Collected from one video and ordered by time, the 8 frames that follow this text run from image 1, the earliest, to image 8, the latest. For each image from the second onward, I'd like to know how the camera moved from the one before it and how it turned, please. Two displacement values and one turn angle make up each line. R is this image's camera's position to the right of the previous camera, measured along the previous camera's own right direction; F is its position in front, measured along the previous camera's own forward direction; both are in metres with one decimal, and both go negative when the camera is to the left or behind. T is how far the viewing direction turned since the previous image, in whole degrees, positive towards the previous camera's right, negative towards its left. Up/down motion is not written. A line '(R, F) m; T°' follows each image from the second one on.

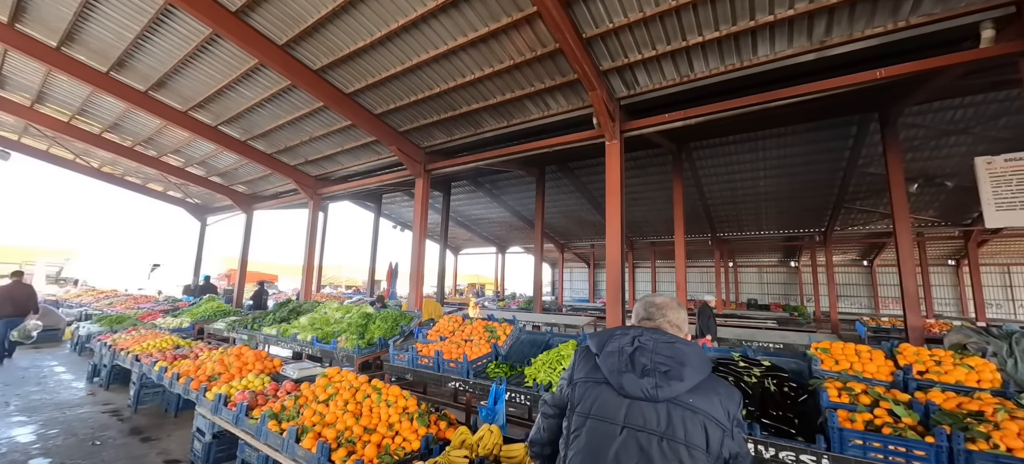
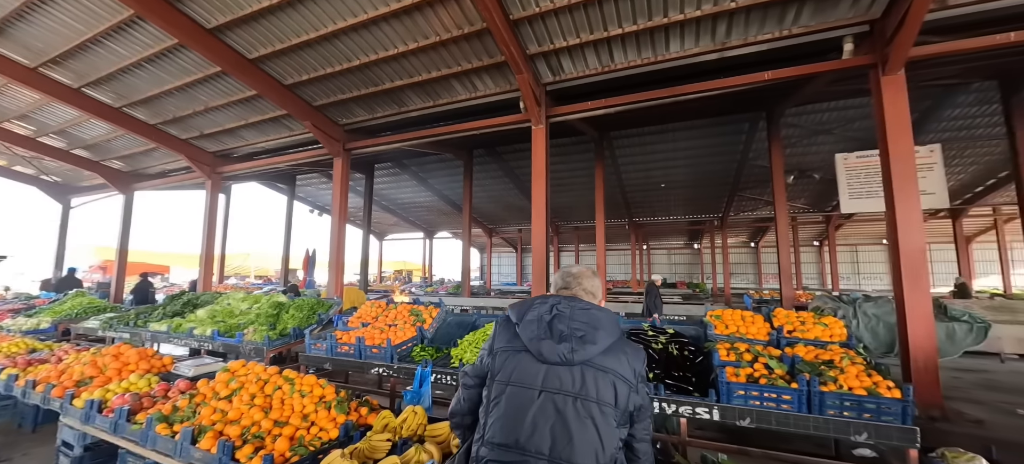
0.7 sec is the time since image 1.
(+0.2, 0.0) m; +10°
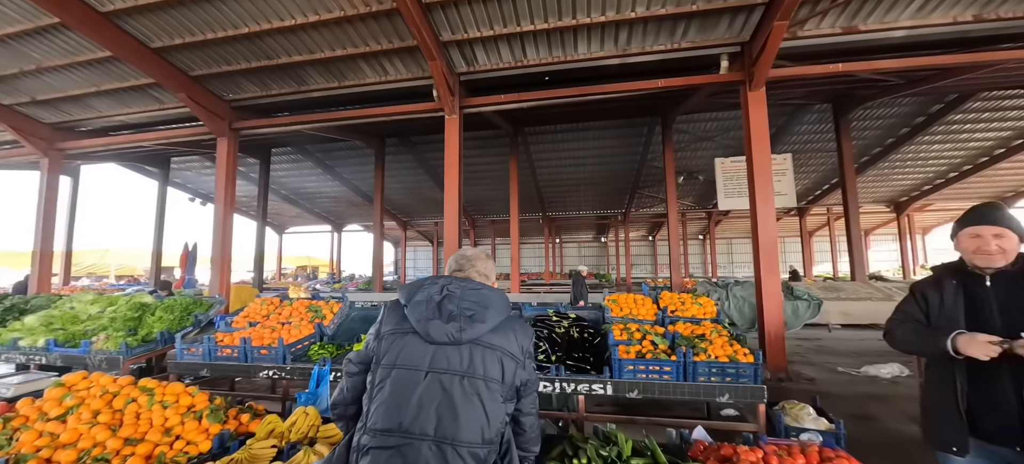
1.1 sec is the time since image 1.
(+0.2, 0.0) m; +11°
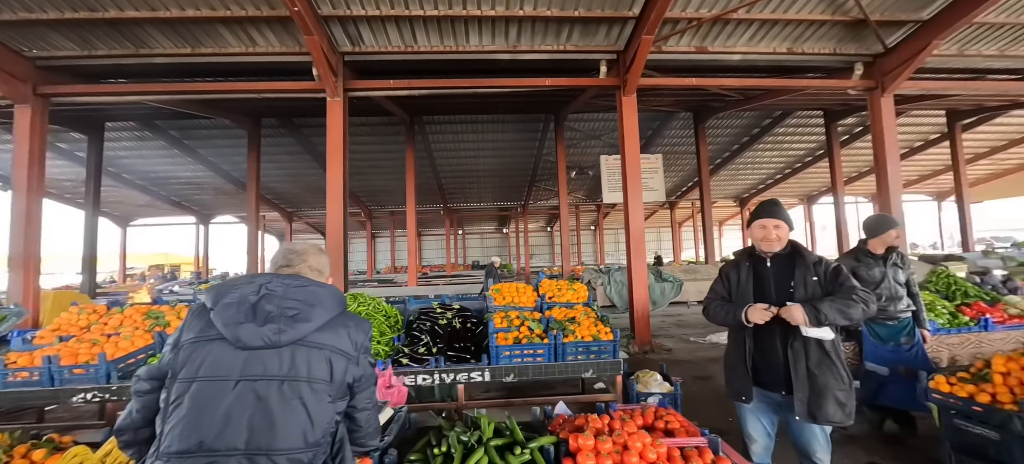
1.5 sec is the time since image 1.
(+0.3, -0.1) m; +13°
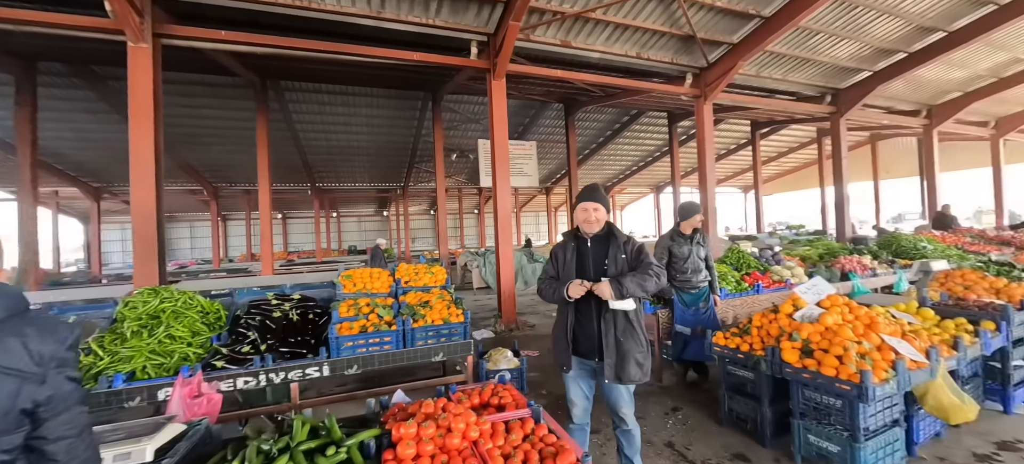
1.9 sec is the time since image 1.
(+0.4, 0.0) m; +16°
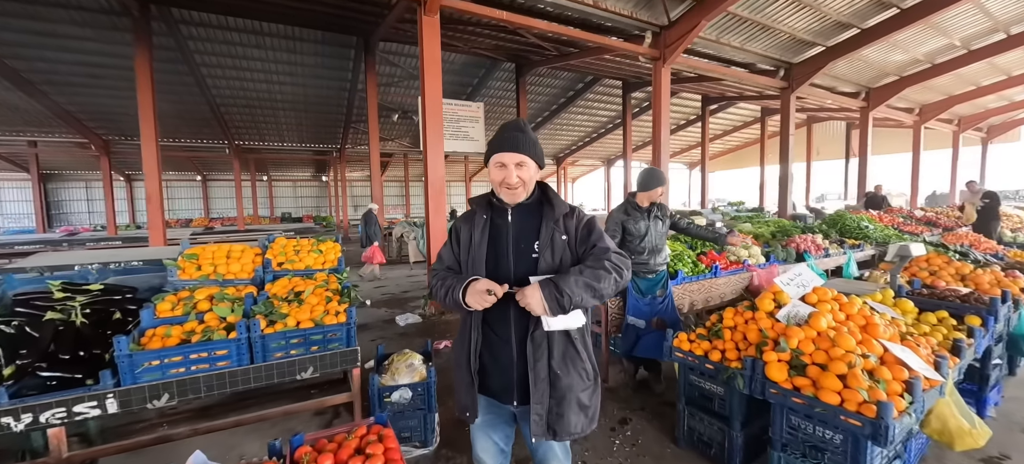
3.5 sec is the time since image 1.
(+0.3, +0.8) m; +7°
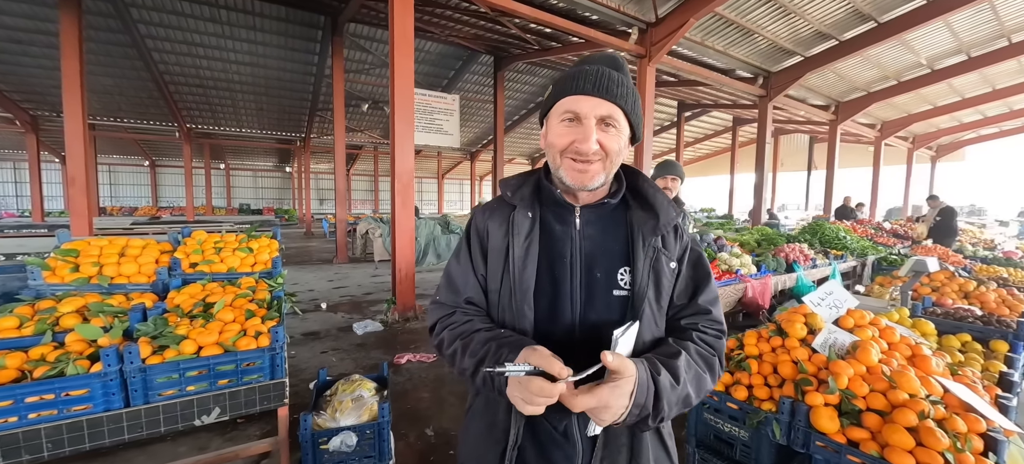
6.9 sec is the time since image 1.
(0.0, +0.5) m; +4°
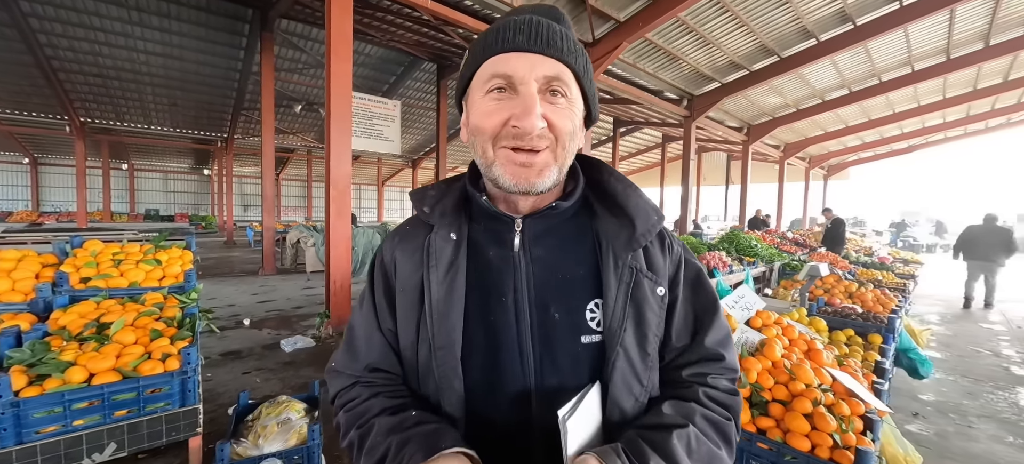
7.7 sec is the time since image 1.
(0.0, 0.0) m; +8°
